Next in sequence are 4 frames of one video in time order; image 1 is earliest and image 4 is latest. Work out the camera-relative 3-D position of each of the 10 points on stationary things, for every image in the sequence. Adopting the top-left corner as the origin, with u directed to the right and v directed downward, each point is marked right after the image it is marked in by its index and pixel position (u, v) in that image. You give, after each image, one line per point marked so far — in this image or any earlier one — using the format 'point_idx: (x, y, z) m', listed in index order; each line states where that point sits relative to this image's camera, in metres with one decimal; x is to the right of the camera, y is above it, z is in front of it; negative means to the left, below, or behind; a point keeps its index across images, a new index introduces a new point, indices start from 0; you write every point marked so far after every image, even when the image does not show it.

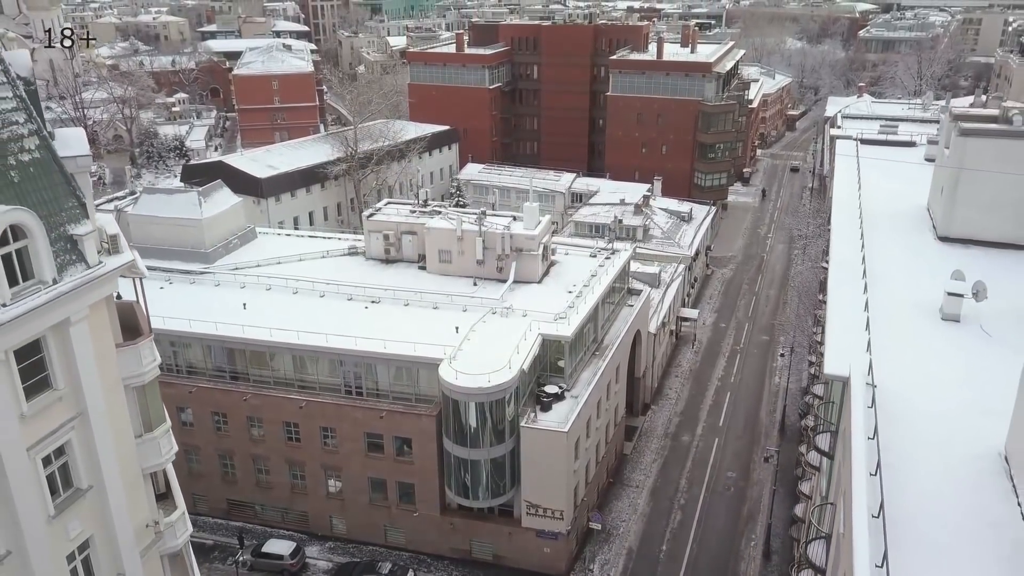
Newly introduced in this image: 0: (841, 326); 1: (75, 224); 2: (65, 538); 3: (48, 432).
0: (+8.1, -1.1, +18.7) m
1: (-8.7, +1.3, +14.7) m
2: (-9.1, -5.1, +15.0) m
3: (-9.1, -2.8, +14.5) m
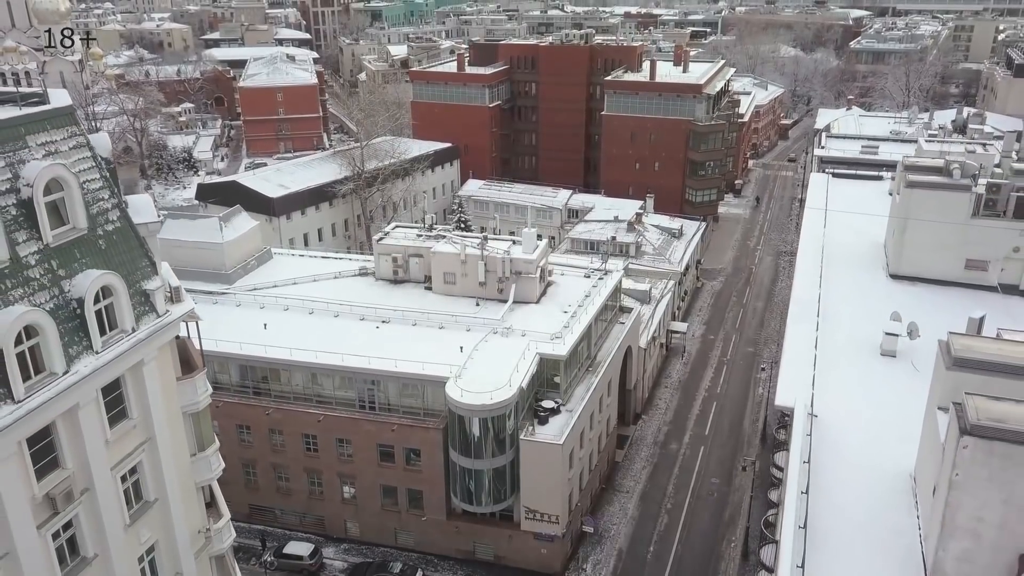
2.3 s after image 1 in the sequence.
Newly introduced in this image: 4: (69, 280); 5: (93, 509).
0: (+8.2, -2.2, +21.6) m
1: (-8.7, +0.2, +17.5) m
2: (-9.1, -6.2, +17.9) m
3: (-9.1, -3.9, +17.3) m
4: (-9.4, +0.2, +15.6) m
5: (-9.3, -5.0, +16.5) m
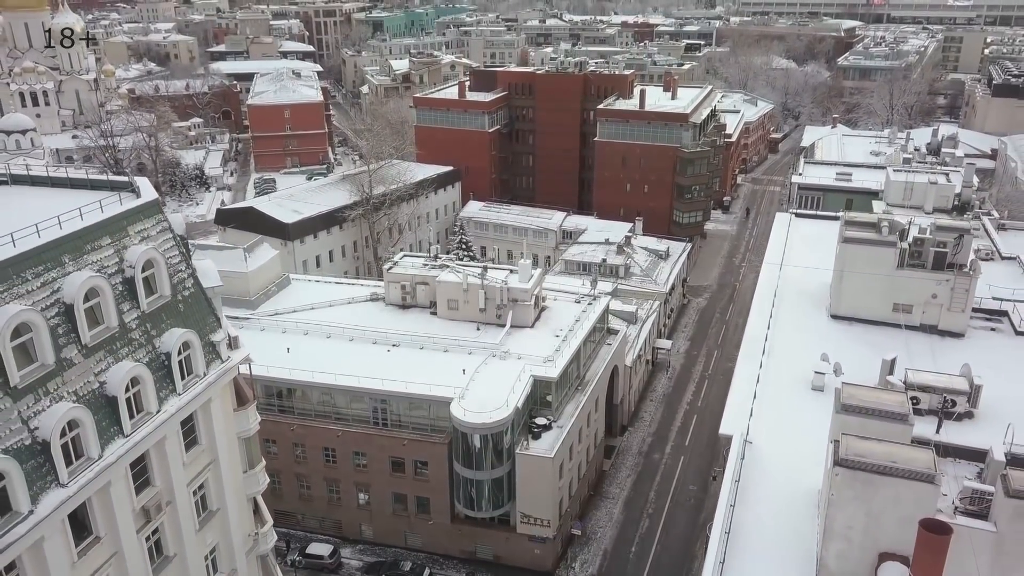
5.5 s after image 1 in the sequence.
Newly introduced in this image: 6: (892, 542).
0: (+8.0, -3.7, +25.9) m
1: (-8.8, -1.3, +21.8) m
2: (-9.2, -7.7, +22.1) m
3: (-9.2, -5.4, +21.5) m
4: (-9.5, -1.3, +19.9) m
5: (-9.4, -6.5, +20.7) m
6: (+8.4, -5.6, +16.3) m
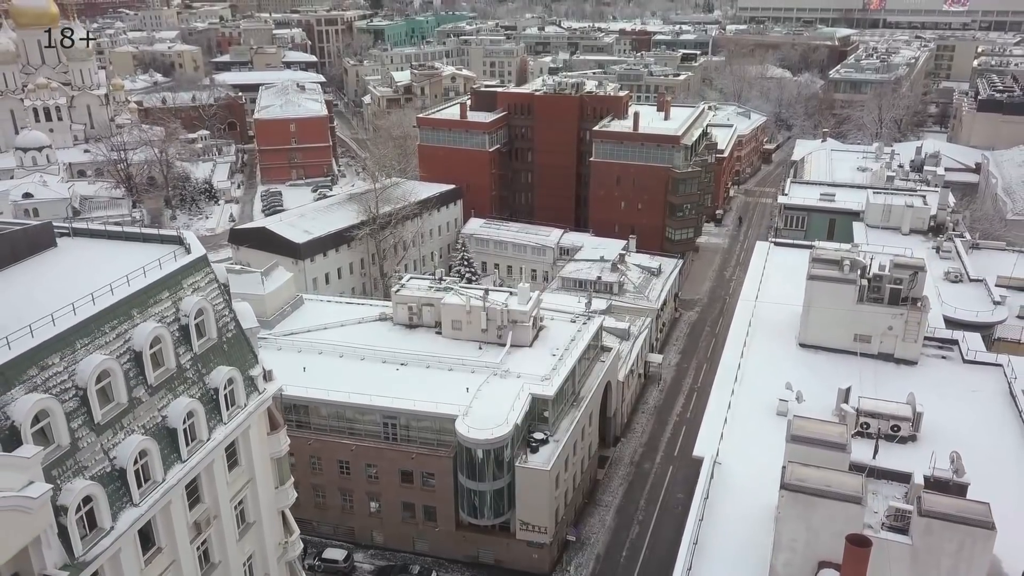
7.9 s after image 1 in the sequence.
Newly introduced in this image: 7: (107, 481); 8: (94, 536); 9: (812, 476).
0: (+8.0, -5.1, +29.1) m
1: (-8.8, -2.7, +25.0) m
2: (-9.2, -9.1, +25.3) m
3: (-9.2, -6.8, +24.7) m
4: (-9.5, -2.7, +23.1) m
5: (-9.4, -7.9, +23.9) m
6: (+8.4, -7.0, +19.5) m
7: (-10.5, -5.0, +19.2) m
8: (-10.6, -6.3, +18.6) m
9: (+8.1, -5.1, +19.8) m
